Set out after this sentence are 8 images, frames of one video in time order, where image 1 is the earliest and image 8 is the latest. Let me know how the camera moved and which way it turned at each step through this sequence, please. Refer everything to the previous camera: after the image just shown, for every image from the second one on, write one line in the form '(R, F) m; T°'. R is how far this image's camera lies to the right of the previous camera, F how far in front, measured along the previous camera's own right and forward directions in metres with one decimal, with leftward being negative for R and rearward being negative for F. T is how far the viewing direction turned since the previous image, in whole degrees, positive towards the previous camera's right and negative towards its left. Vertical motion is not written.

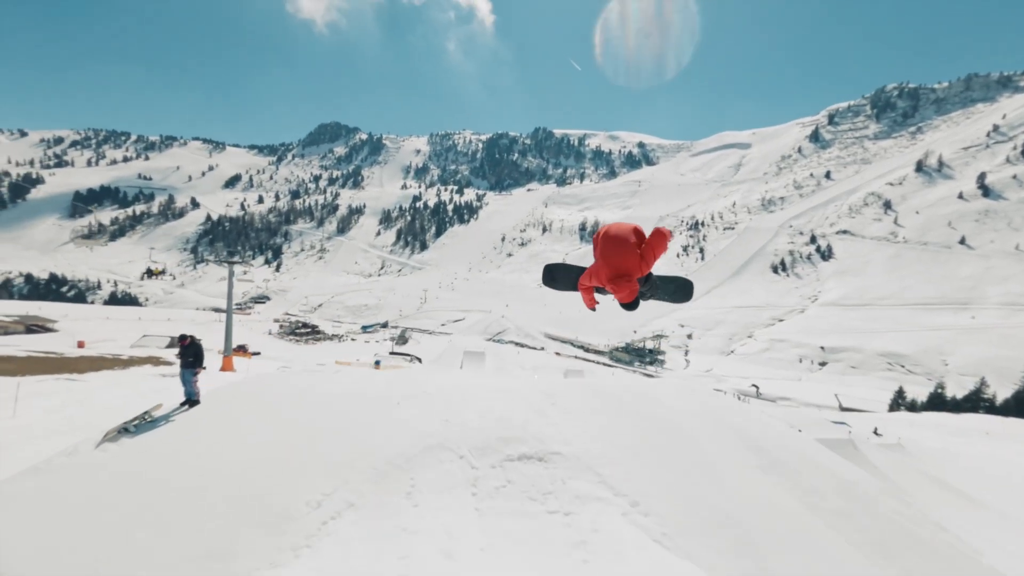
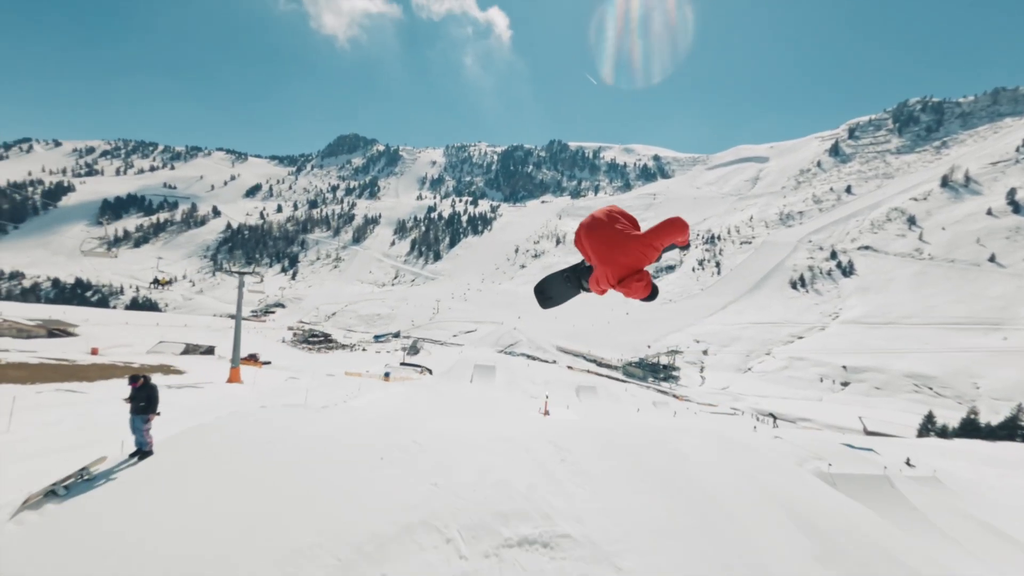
(0.0, +0.4) m; -2°
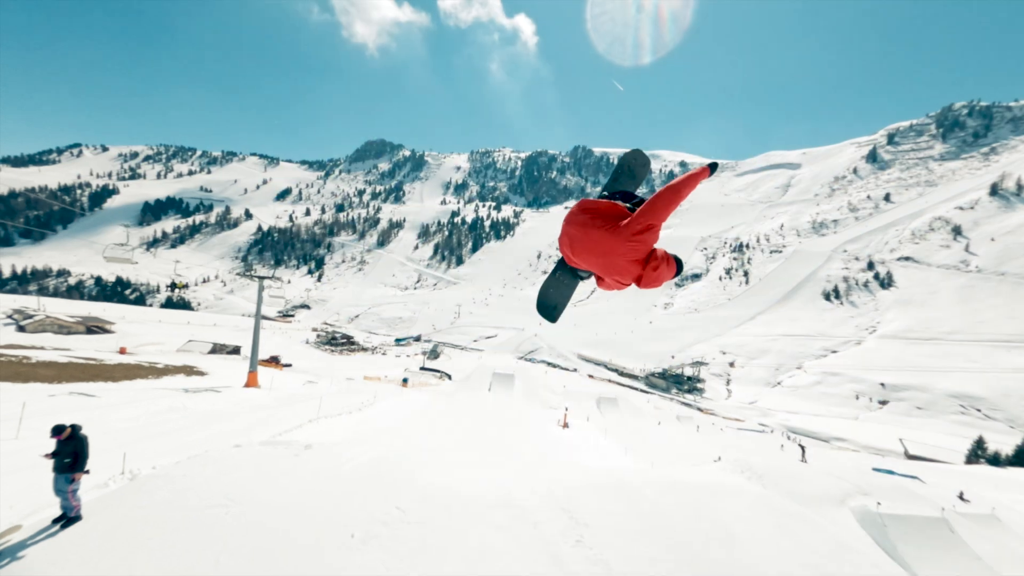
(+0.1, +0.5) m; -3°
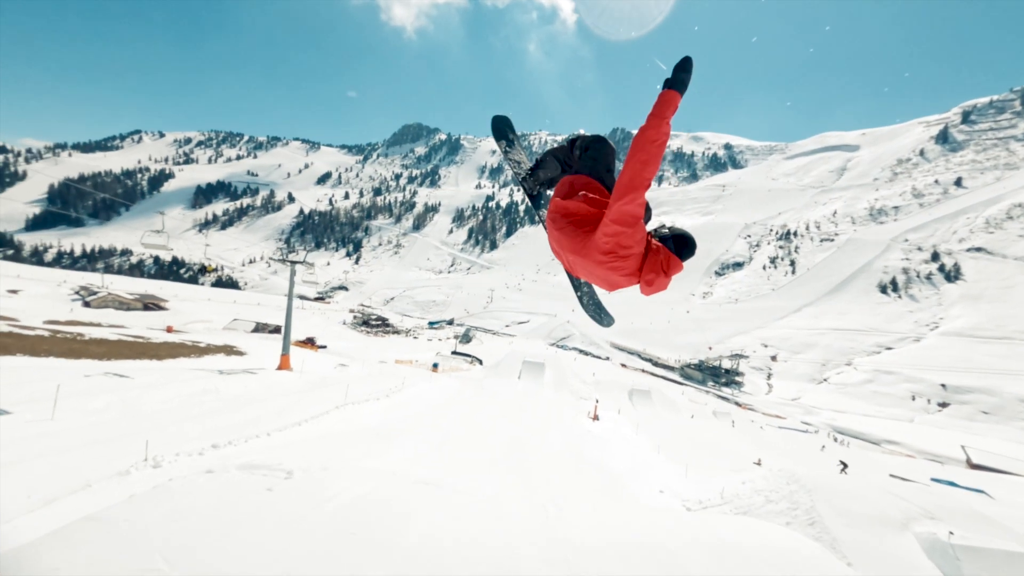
(+0.1, +0.6) m; -4°
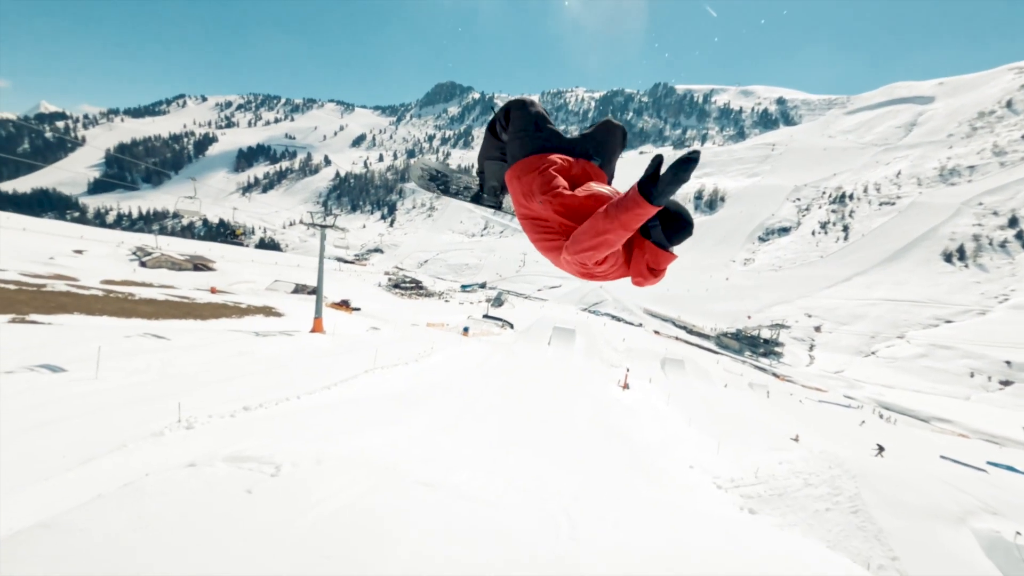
(+0.1, +0.5) m; -4°
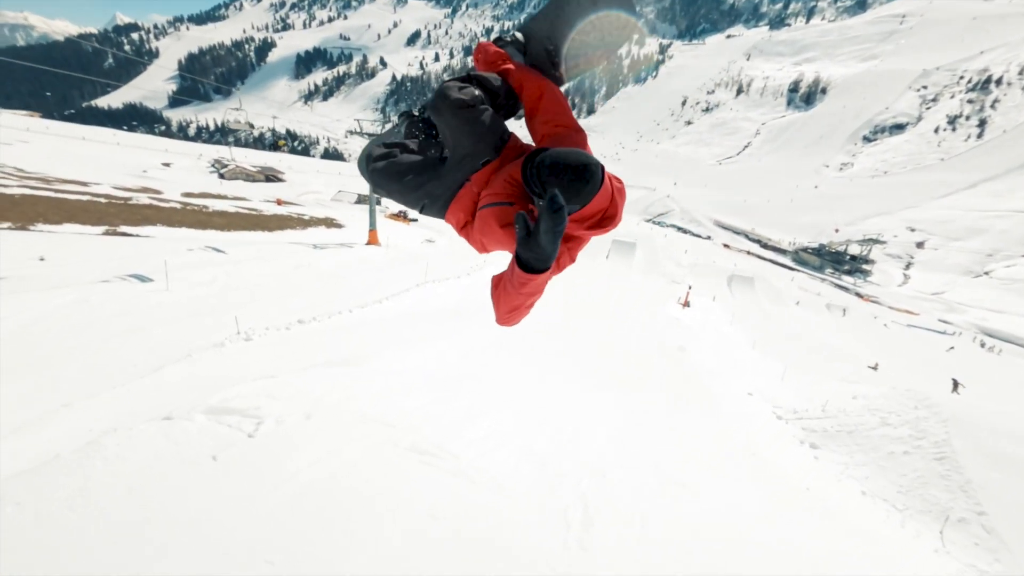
(+0.2, +0.7) m; -8°
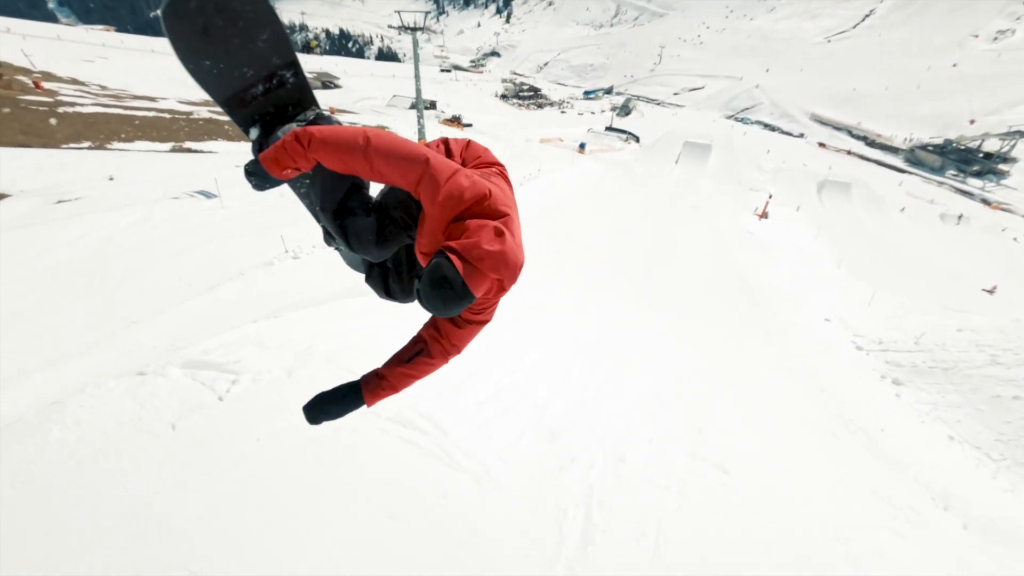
(+0.3, +0.6) m; -8°
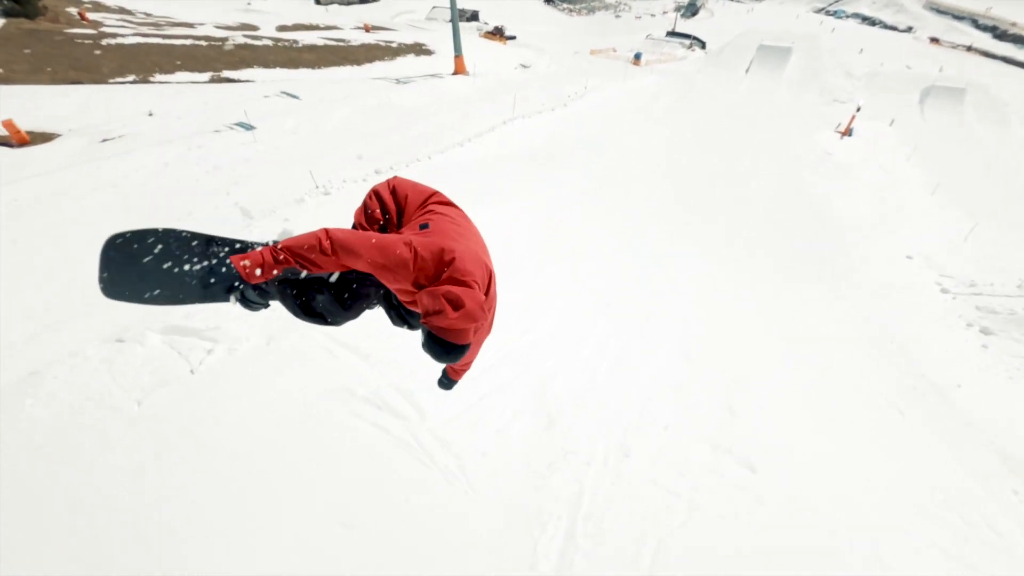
(+0.3, +0.4) m; -6°
